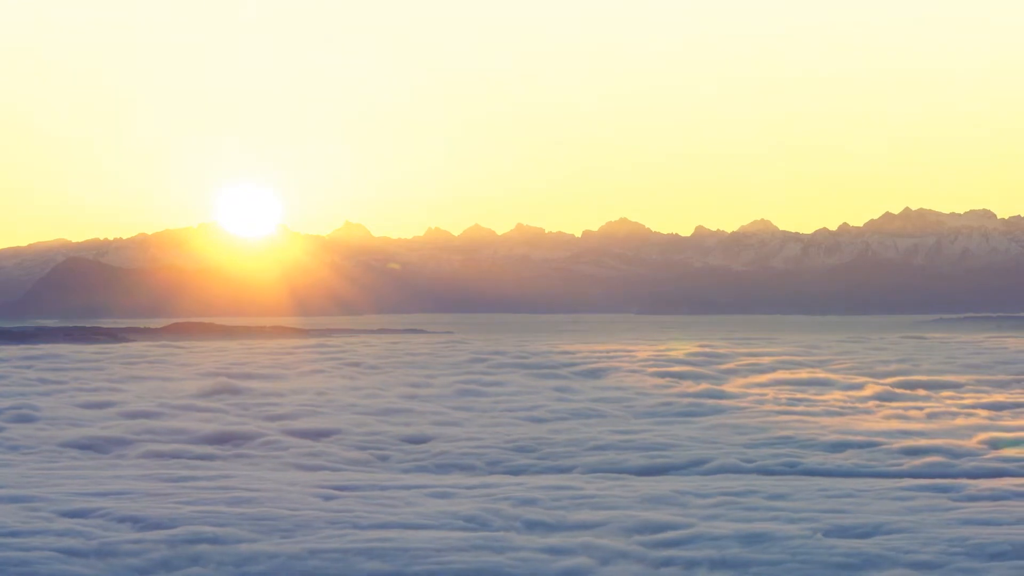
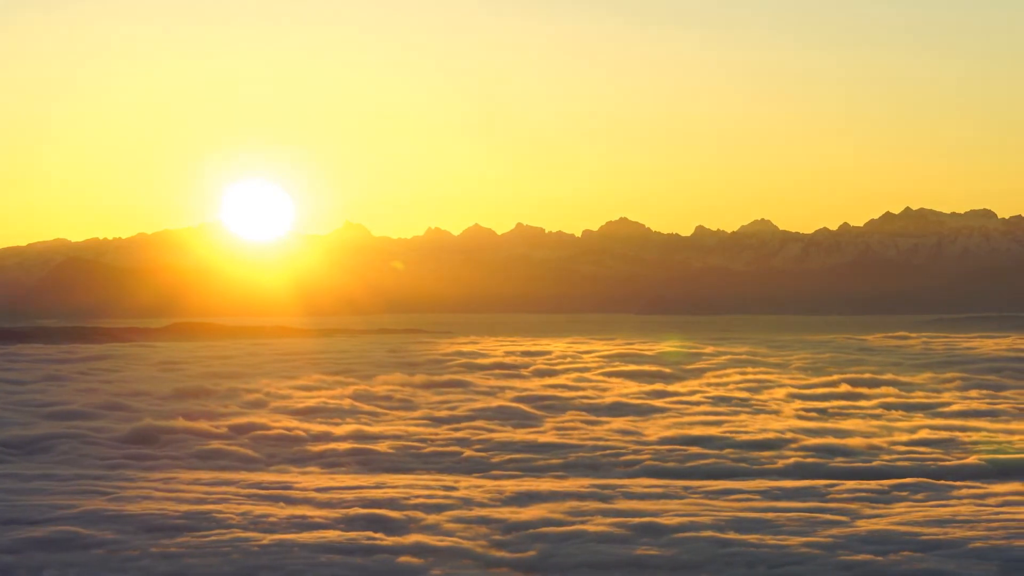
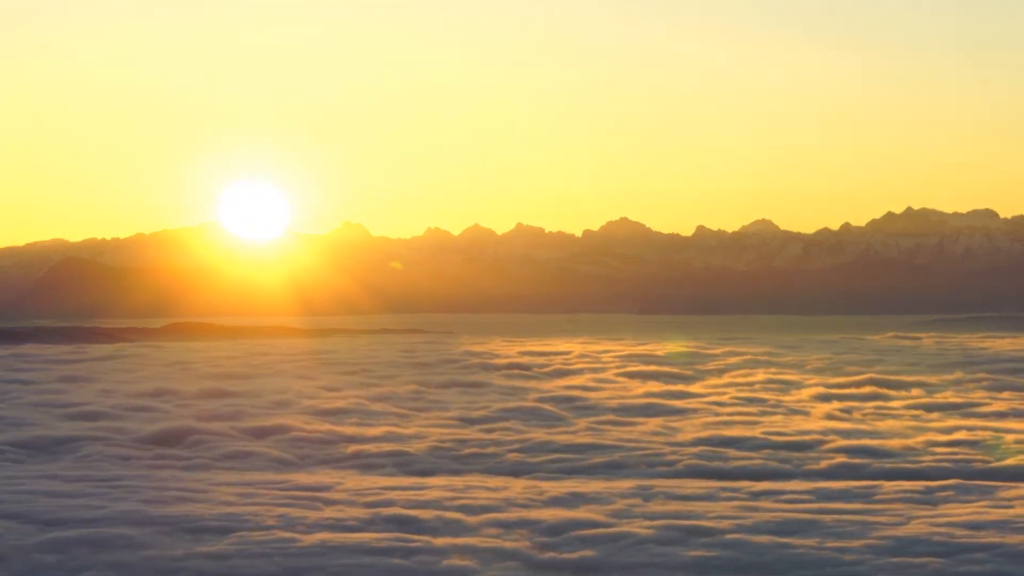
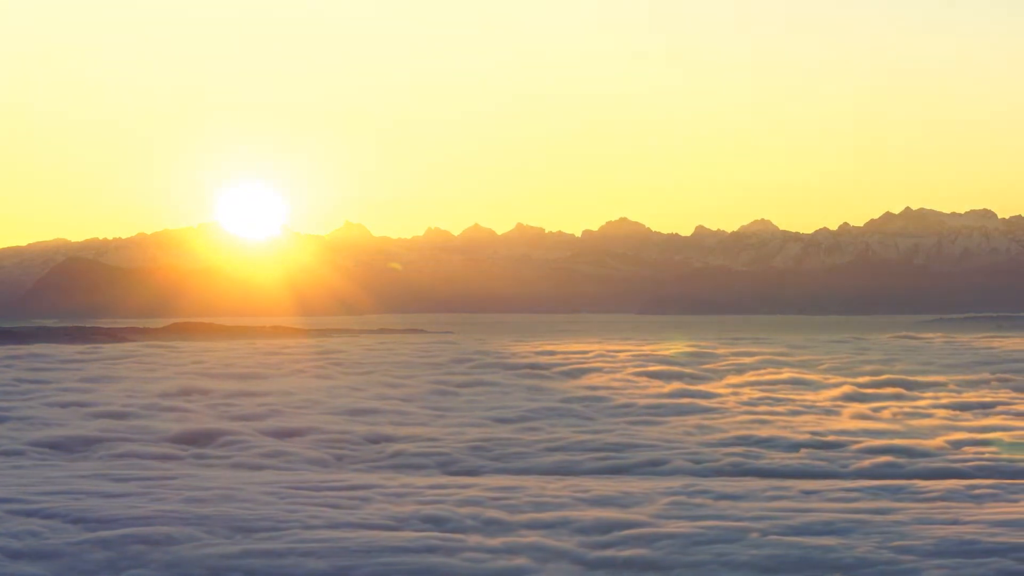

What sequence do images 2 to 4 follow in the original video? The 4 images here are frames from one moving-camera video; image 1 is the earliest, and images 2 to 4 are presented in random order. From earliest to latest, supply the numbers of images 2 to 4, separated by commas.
4, 3, 2
